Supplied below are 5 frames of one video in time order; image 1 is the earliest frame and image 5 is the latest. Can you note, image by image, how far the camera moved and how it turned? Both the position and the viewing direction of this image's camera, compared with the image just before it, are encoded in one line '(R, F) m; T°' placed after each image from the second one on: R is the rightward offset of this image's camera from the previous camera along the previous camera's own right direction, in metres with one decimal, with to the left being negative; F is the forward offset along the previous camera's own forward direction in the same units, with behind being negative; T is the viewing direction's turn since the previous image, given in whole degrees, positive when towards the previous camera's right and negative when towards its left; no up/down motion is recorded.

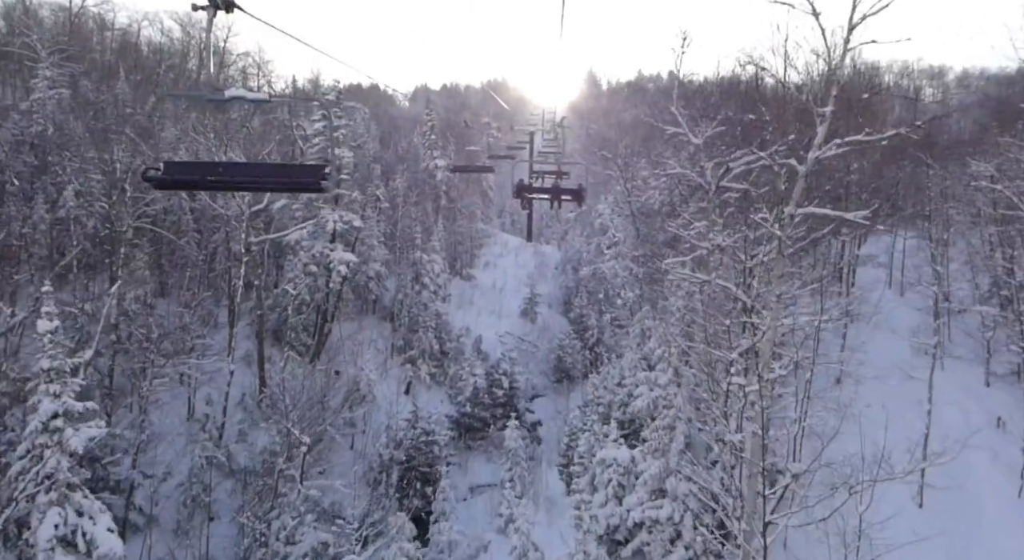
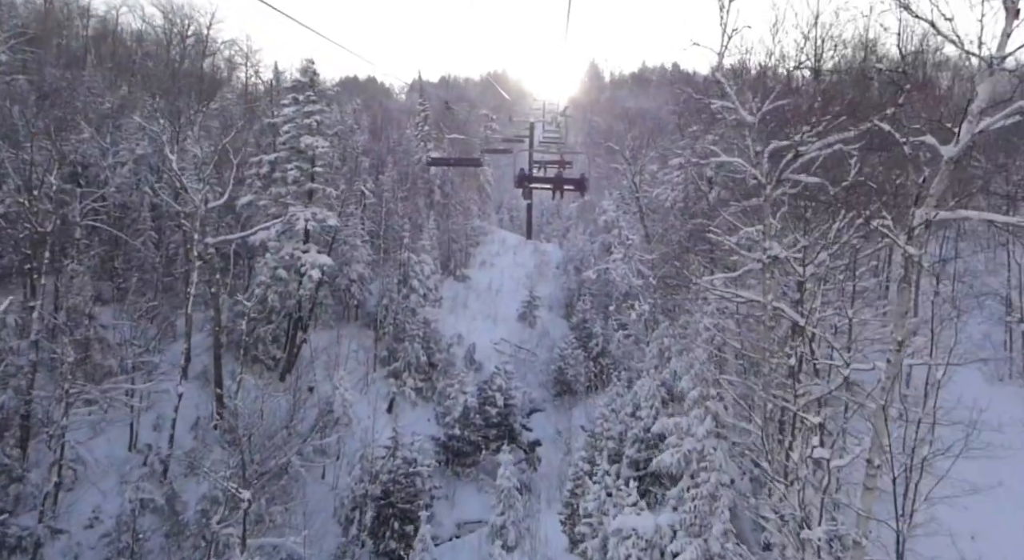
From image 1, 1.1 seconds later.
(+0.1, +2.8) m; 0°
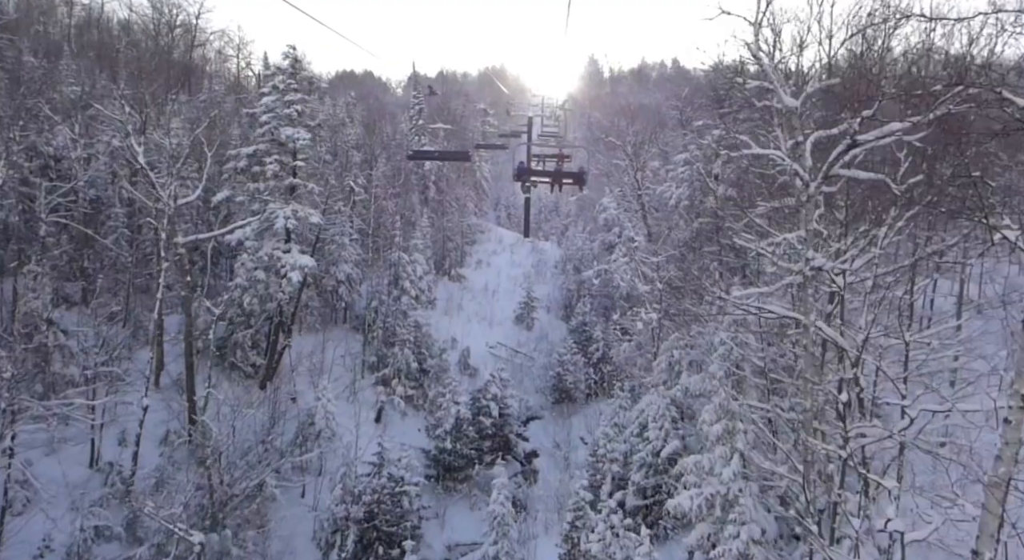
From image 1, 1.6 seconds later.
(+0.1, +1.4) m; 0°
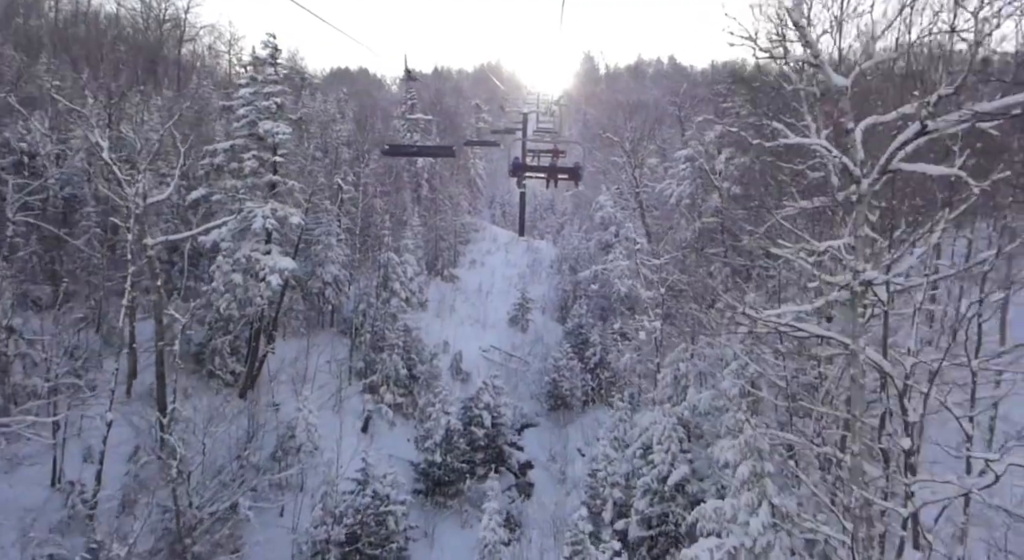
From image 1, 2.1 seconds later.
(0.0, +1.1) m; 0°
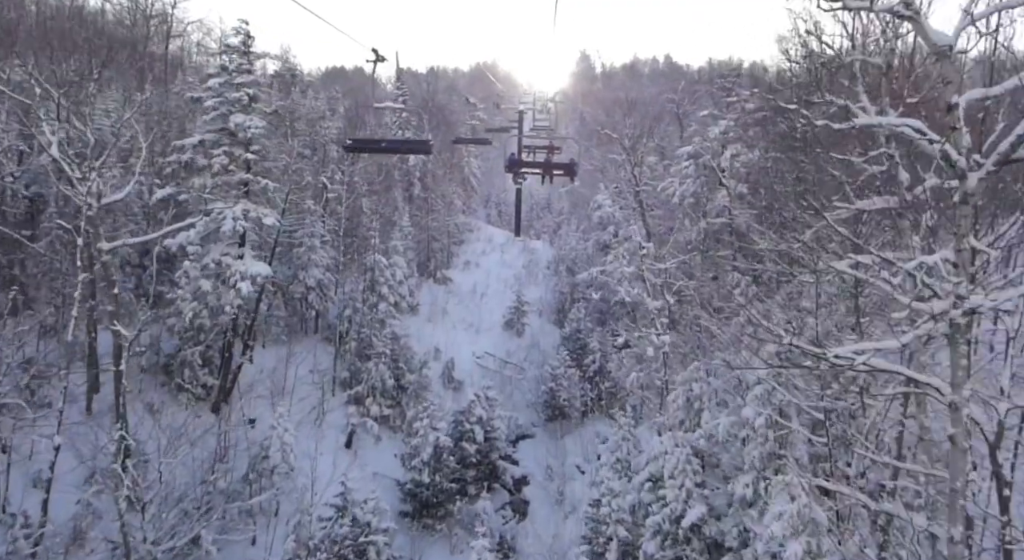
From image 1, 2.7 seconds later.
(+0.1, +1.4) m; 0°
